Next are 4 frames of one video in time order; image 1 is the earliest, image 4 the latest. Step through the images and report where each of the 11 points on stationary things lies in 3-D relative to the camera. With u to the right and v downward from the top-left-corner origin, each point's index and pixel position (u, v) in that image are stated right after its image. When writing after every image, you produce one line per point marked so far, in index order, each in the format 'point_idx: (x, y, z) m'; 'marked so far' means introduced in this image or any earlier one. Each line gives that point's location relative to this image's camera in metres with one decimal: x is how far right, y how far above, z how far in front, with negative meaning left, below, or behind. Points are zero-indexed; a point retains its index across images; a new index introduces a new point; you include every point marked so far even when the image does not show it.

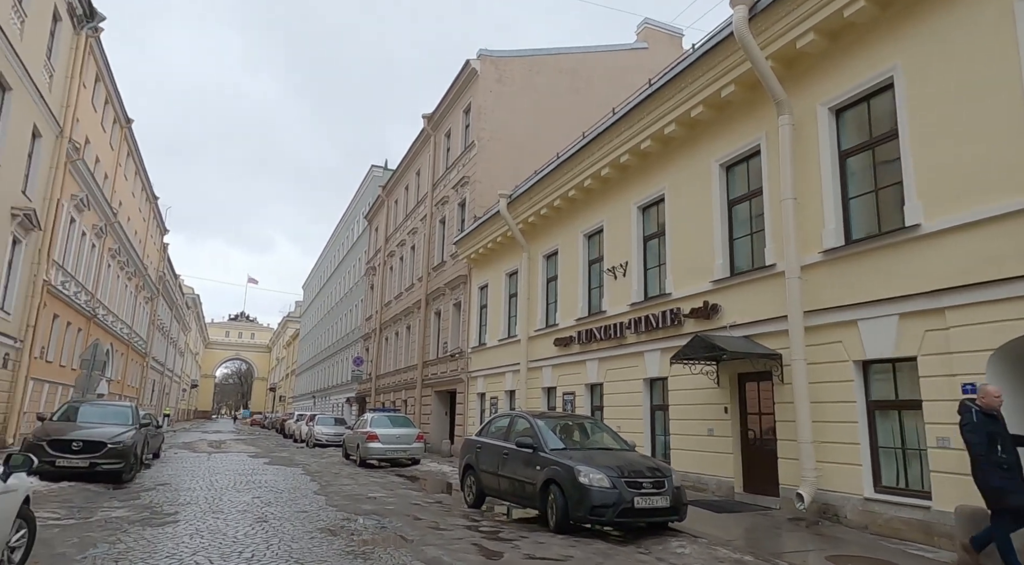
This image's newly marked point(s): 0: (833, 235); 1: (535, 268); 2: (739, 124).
0: (+3.7, +0.6, +7.5) m
1: (+0.6, +0.4, +16.6) m
2: (+3.3, +2.3, +9.4) m
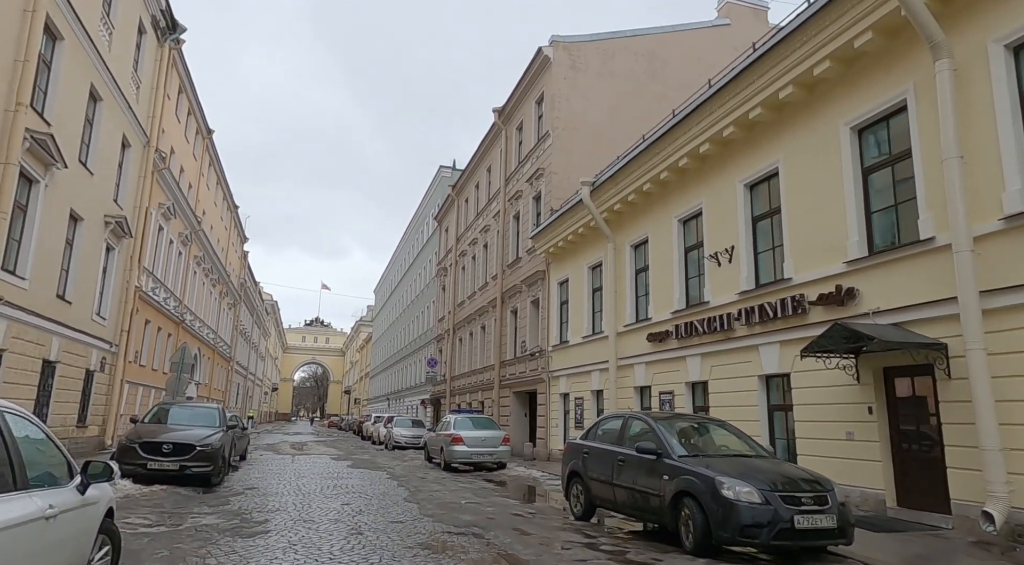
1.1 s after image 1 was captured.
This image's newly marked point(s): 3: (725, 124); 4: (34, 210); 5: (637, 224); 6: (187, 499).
0: (+4.8, +0.8, +6.2) m
1: (+2.6, +0.5, +15.6) m
2: (+4.6, +2.6, +8.1) m
3: (+3.6, +2.7, +10.8) m
4: (-10.8, +1.7, +14.7) m
5: (+2.9, +1.3, +14.9) m
6: (-4.9, -3.3, +9.8) m
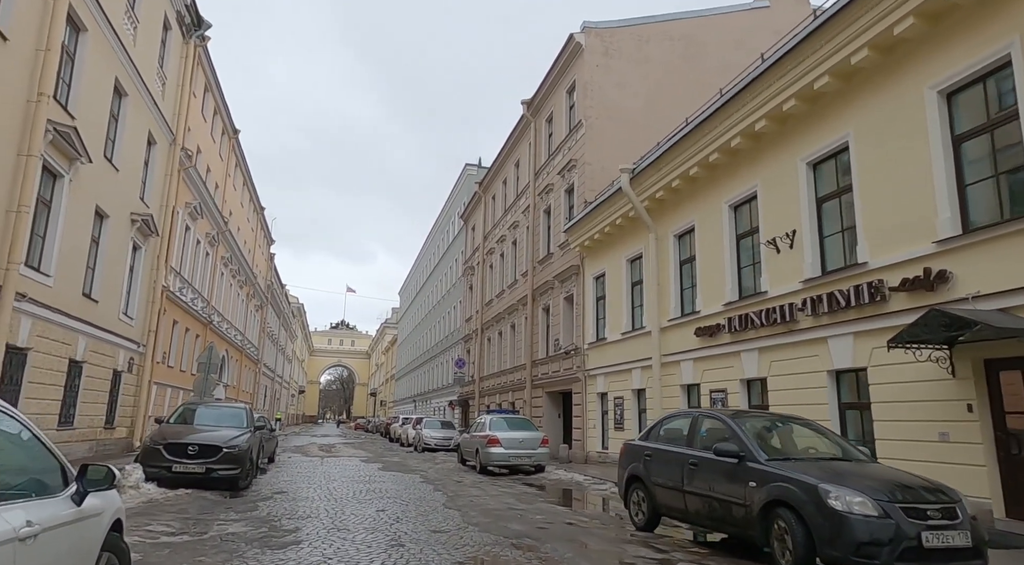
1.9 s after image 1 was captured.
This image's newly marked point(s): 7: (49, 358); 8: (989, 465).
0: (+5.3, +1.0, +5.3) m
1: (+3.5, +0.7, +14.7) m
2: (+5.1, +2.8, +7.2) m
3: (+4.2, +2.9, +10.0) m
4: (-10.0, +1.7, +14.3) m
5: (+3.7, +1.5, +14.0) m
6: (-4.3, -3.2, +9.2) m
7: (-10.4, -1.7, +14.5) m
8: (+5.0, -1.9, +6.7) m
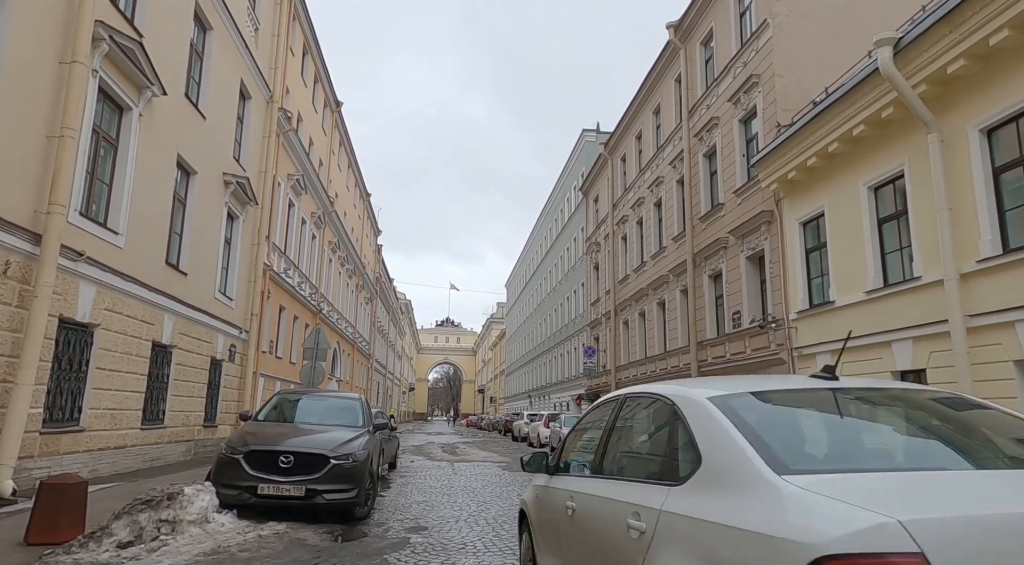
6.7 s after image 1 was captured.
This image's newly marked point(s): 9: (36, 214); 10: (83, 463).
0: (+7.1, +2.2, +0.1) m
1: (+6.7, +1.9, +9.7) m
2: (+7.1, +3.9, +2.0) m
3: (+6.6, +4.0, +4.9) m
4: (-6.8, +2.4, +11.3) m
5: (+6.7, +2.7, +8.9) m
6: (-1.7, -2.3, +5.5) m
7: (-7.0, -1.0, +11.6) m
8: (+7.0, -0.7, +1.6) m
9: (-6.6, +1.0, +8.9) m
10: (-7.0, -2.9, +10.5) m
